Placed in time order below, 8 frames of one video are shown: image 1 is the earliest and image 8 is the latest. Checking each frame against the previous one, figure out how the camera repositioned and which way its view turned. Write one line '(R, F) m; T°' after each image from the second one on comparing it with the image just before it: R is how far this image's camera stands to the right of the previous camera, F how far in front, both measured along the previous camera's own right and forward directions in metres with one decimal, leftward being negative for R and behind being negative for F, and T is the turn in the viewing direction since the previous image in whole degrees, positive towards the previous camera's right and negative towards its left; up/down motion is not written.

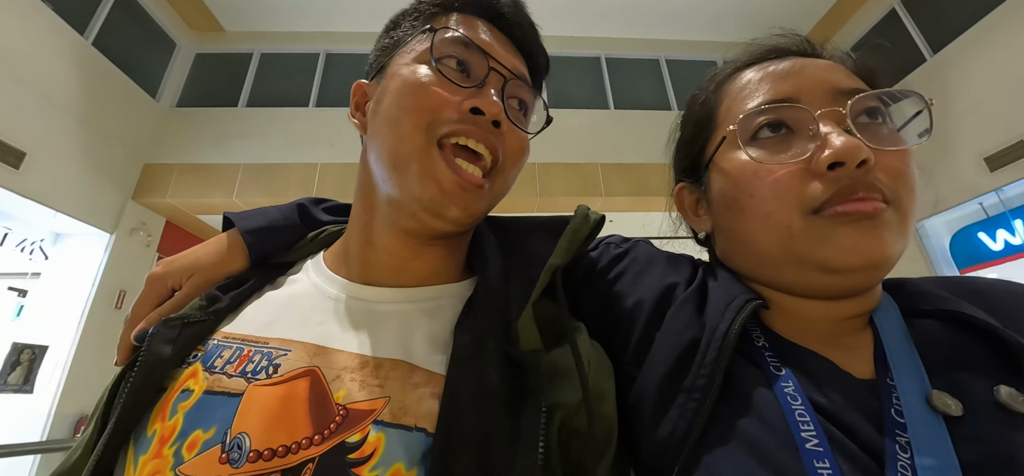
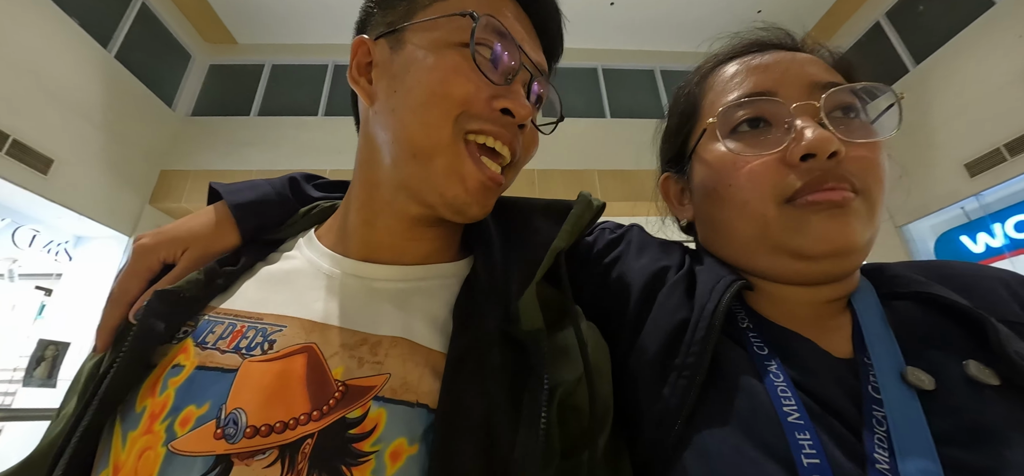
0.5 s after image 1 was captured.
(0.0, 0.0) m; +1°
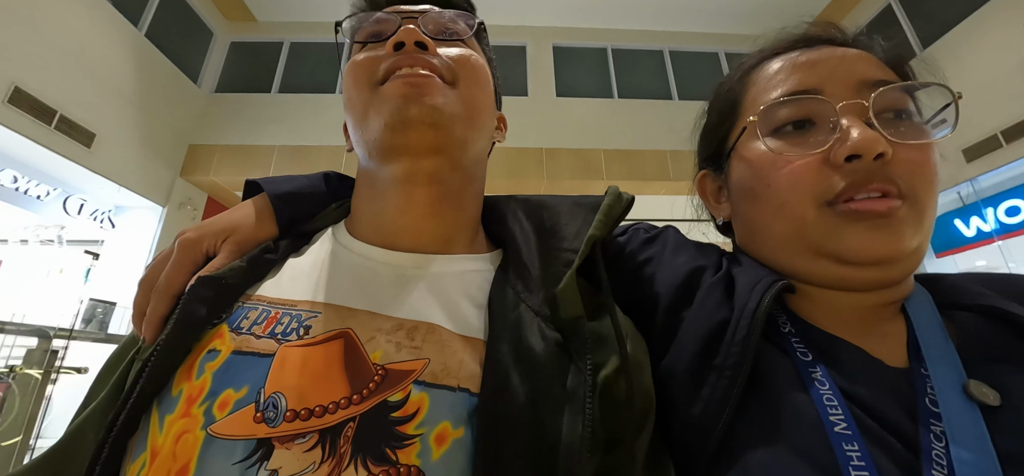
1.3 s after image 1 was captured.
(0.0, 0.0) m; -2°
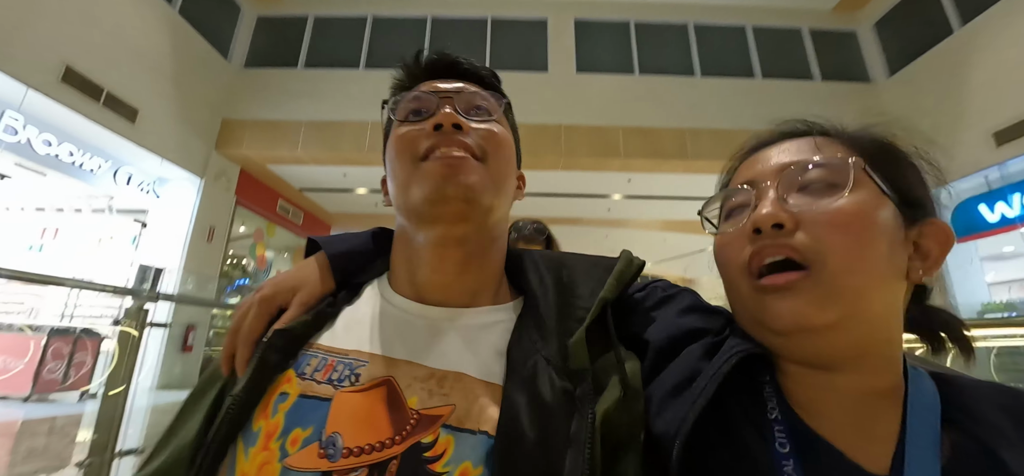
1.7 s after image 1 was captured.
(0.0, -0.1) m; -3°
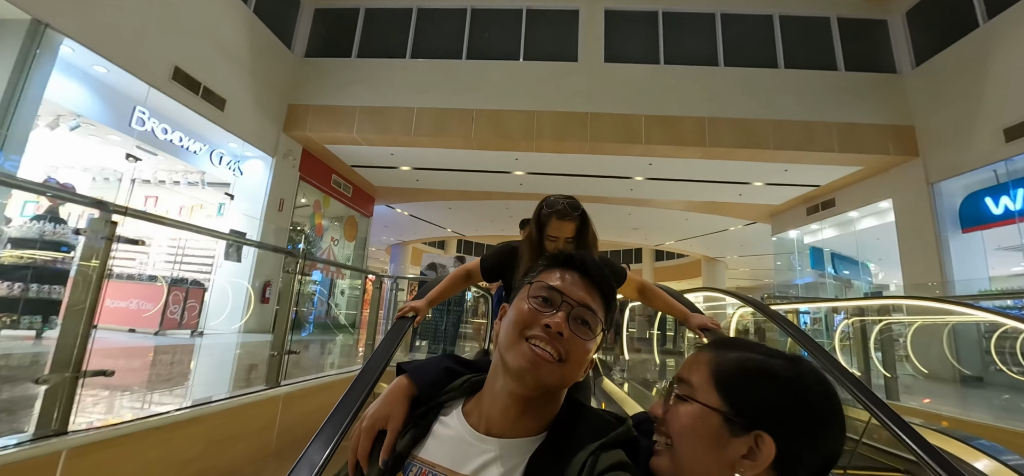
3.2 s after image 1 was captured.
(-0.1, -0.6) m; -4°
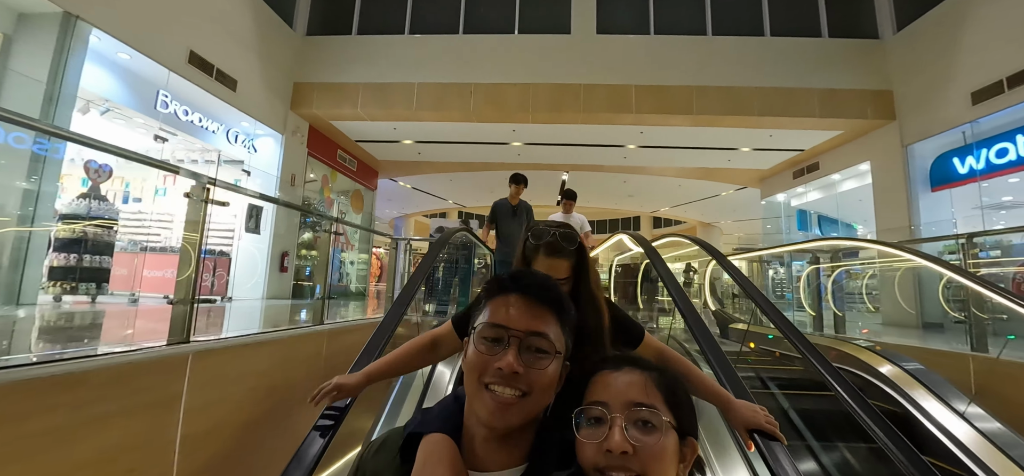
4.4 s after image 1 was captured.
(0.0, -0.4) m; 0°
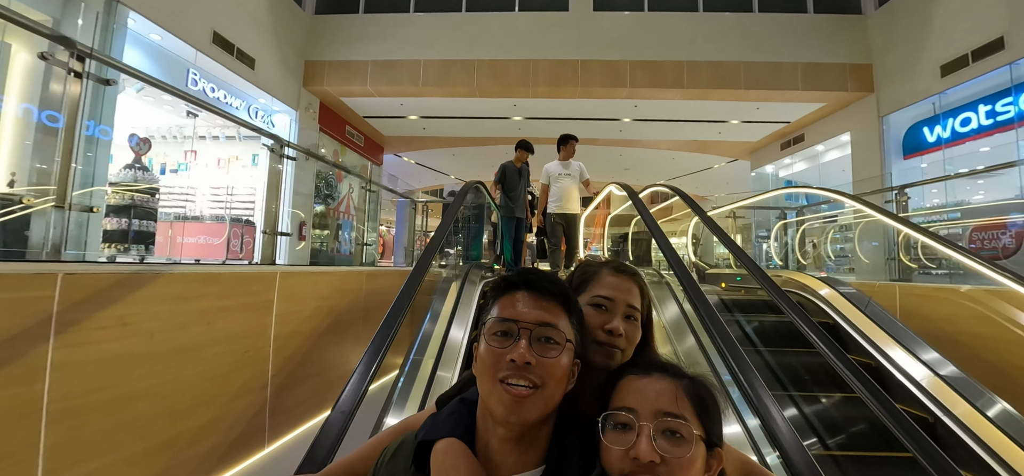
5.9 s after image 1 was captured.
(0.0, -0.4) m; 0°
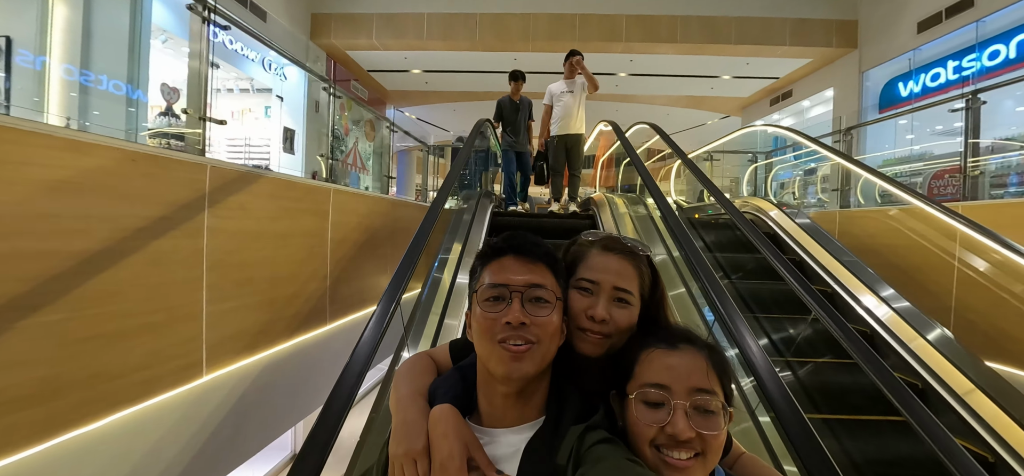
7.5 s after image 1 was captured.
(0.0, -0.5) m; 0°
